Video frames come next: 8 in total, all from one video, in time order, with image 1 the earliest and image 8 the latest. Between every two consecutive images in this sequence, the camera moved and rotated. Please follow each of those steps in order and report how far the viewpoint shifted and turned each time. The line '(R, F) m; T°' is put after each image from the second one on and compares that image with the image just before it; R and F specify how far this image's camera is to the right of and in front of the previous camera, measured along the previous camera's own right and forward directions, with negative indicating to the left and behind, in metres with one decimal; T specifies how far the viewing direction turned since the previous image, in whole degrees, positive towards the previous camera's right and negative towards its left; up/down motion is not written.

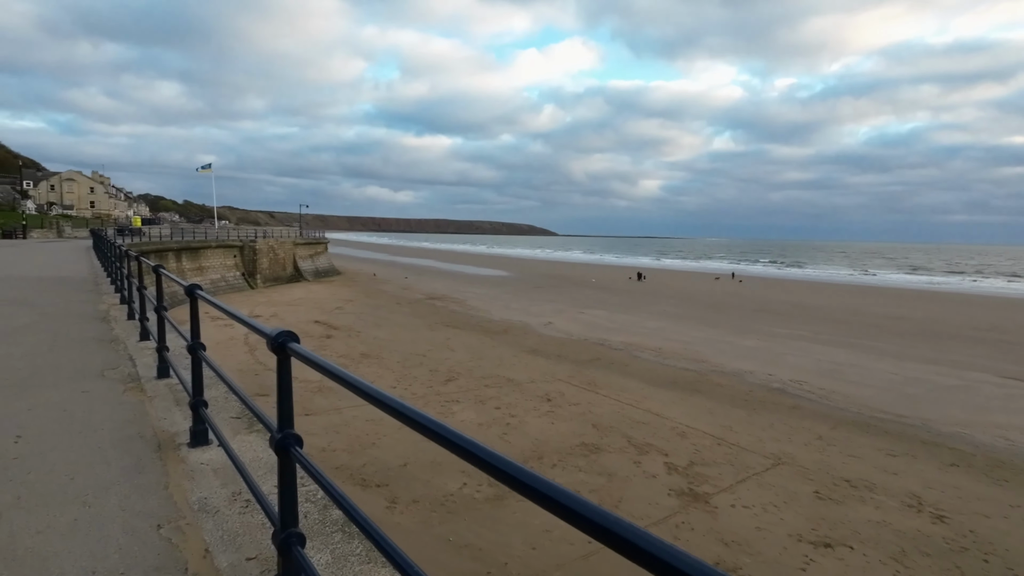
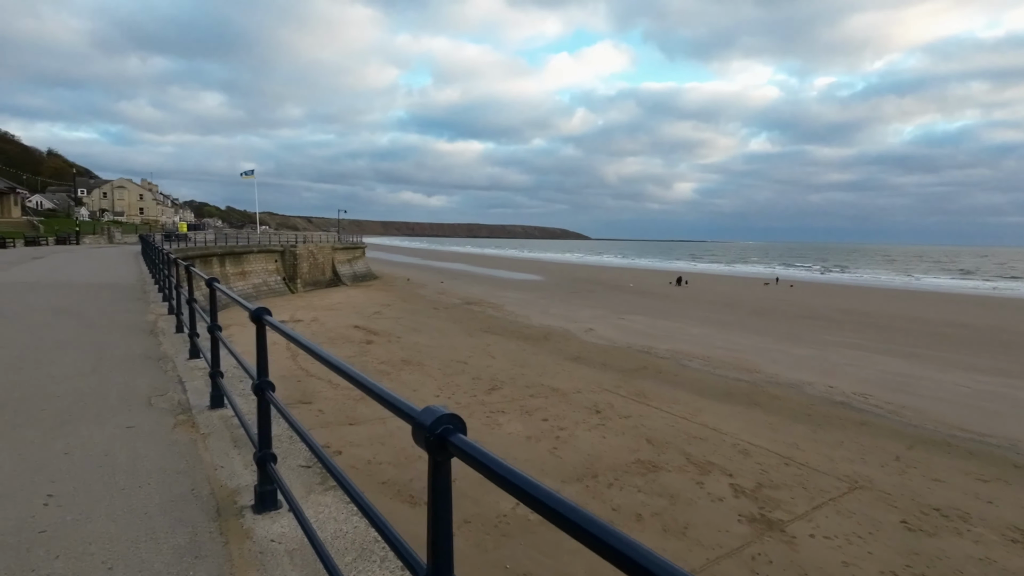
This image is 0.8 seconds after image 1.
(-0.3, +0.4) m; -3°
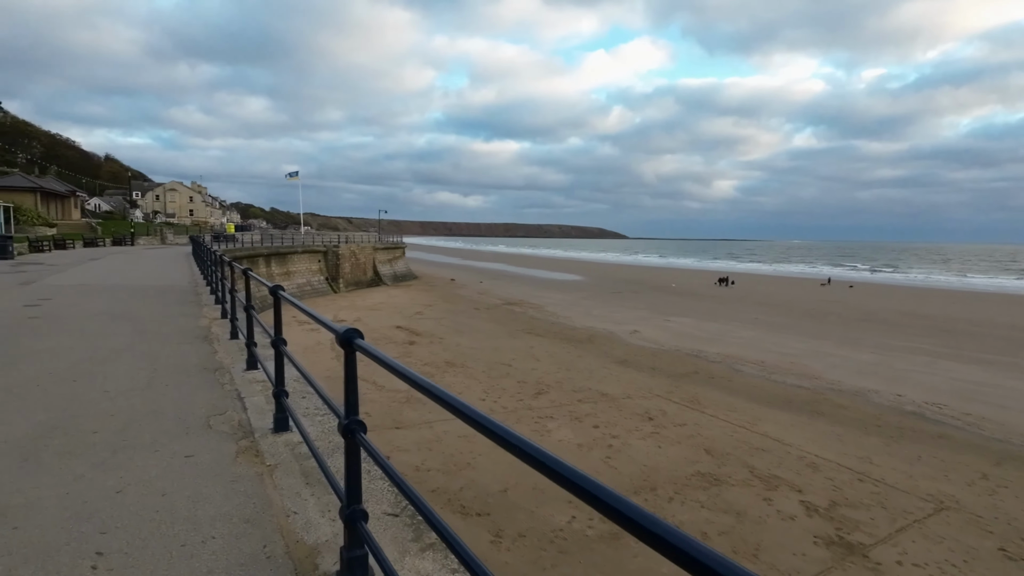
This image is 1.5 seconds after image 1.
(-0.2, +0.3) m; -4°
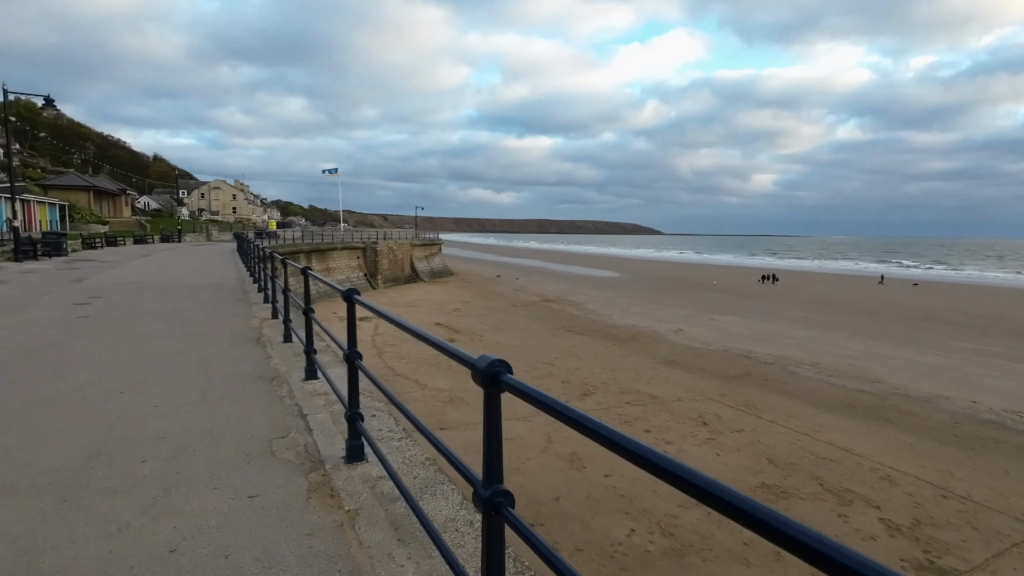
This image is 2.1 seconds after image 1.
(-0.2, +0.3) m; -3°
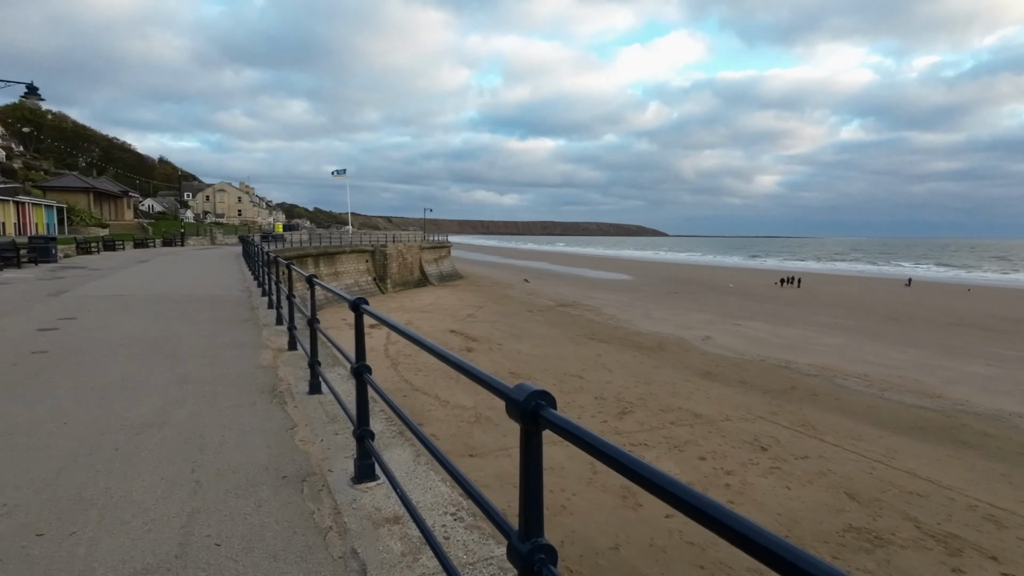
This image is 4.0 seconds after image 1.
(-0.5, +0.9) m; 0°
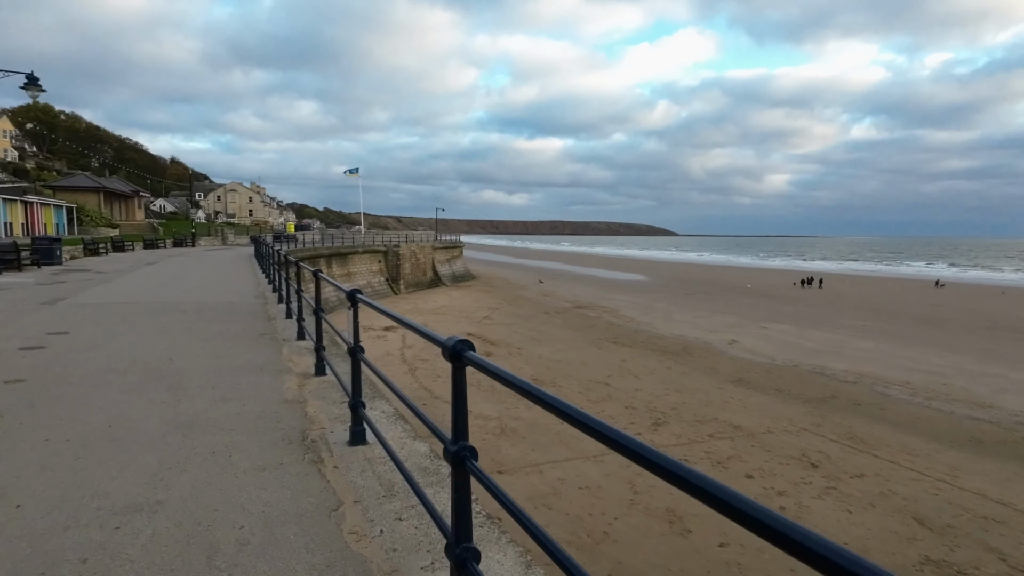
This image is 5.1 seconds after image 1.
(-0.3, +0.5) m; -1°
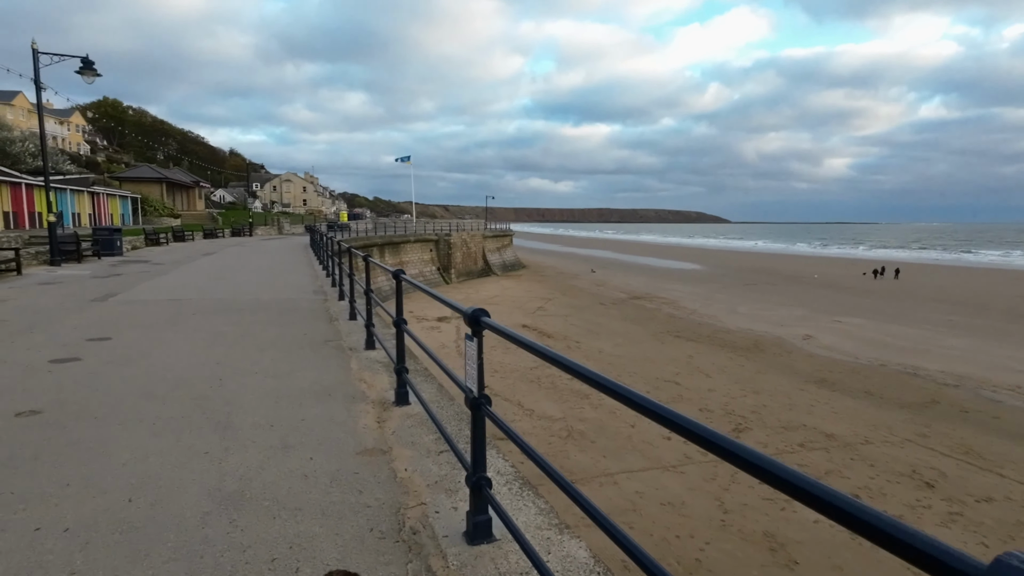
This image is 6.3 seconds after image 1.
(-0.3, +0.6) m; -5°
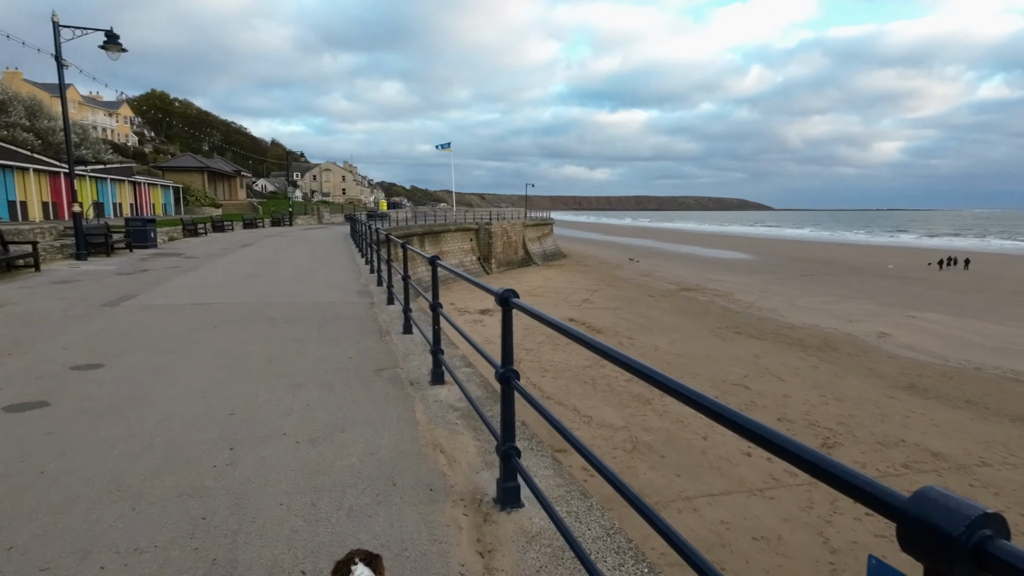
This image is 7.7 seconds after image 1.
(-0.3, +0.8) m; -4°
